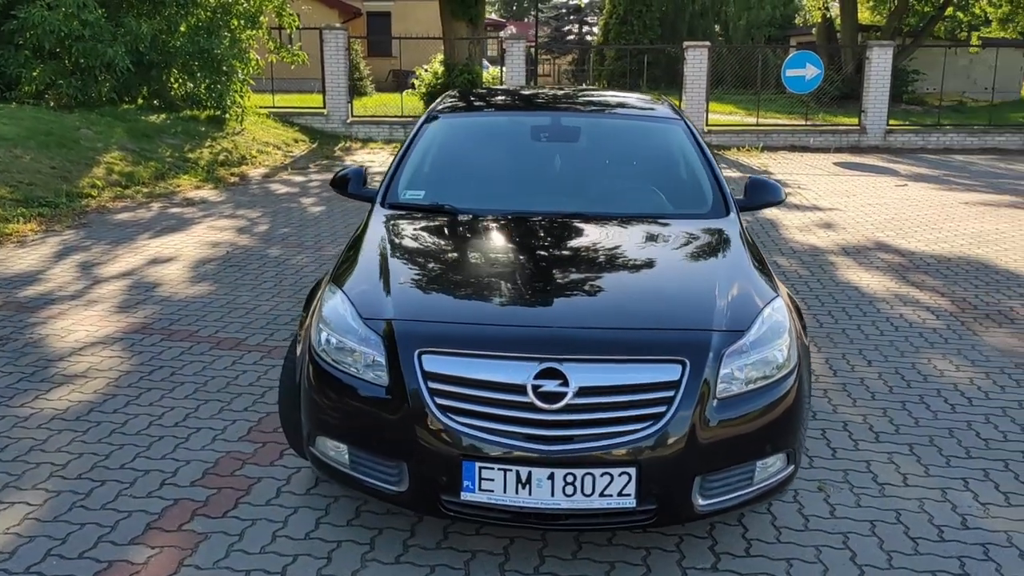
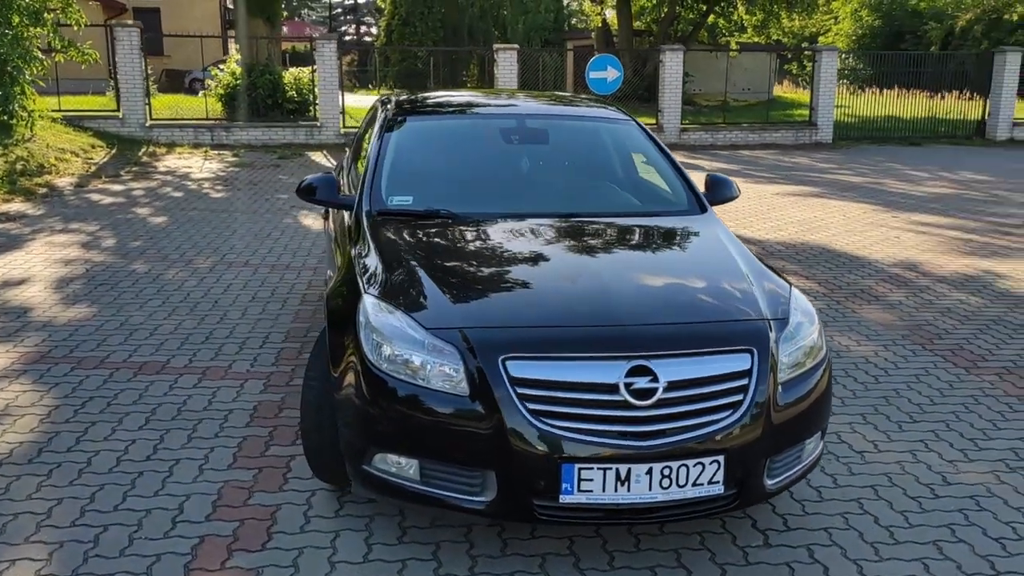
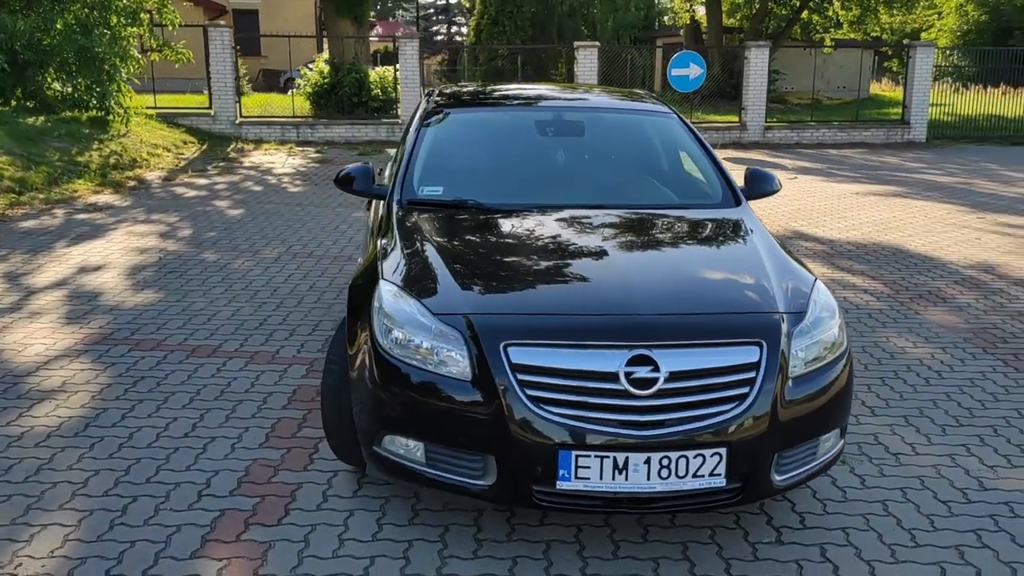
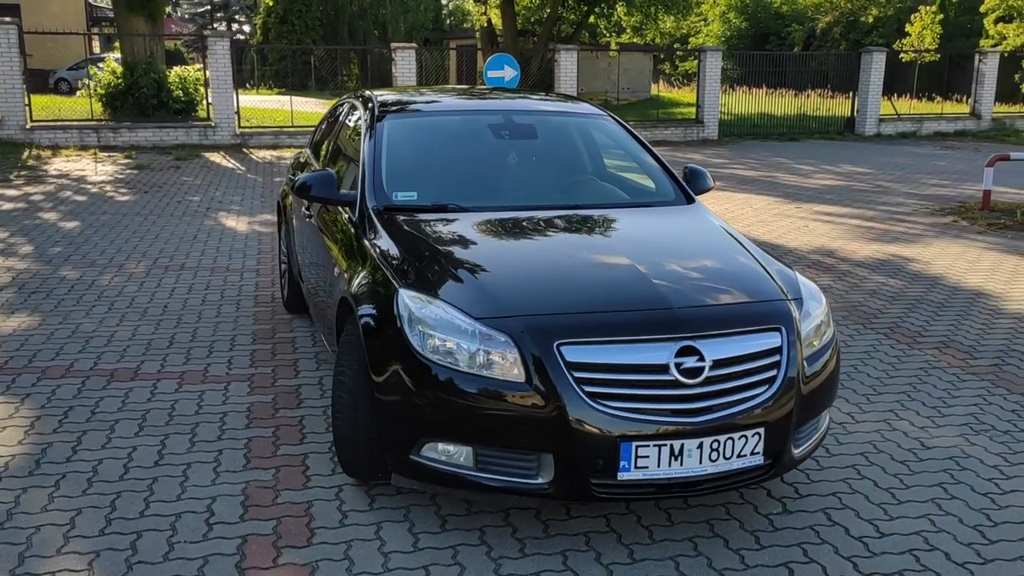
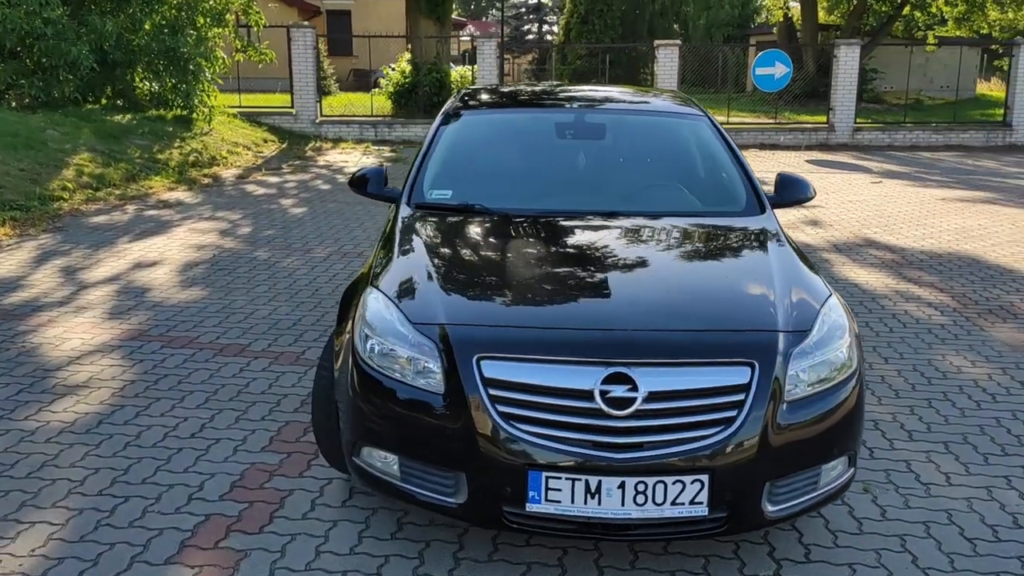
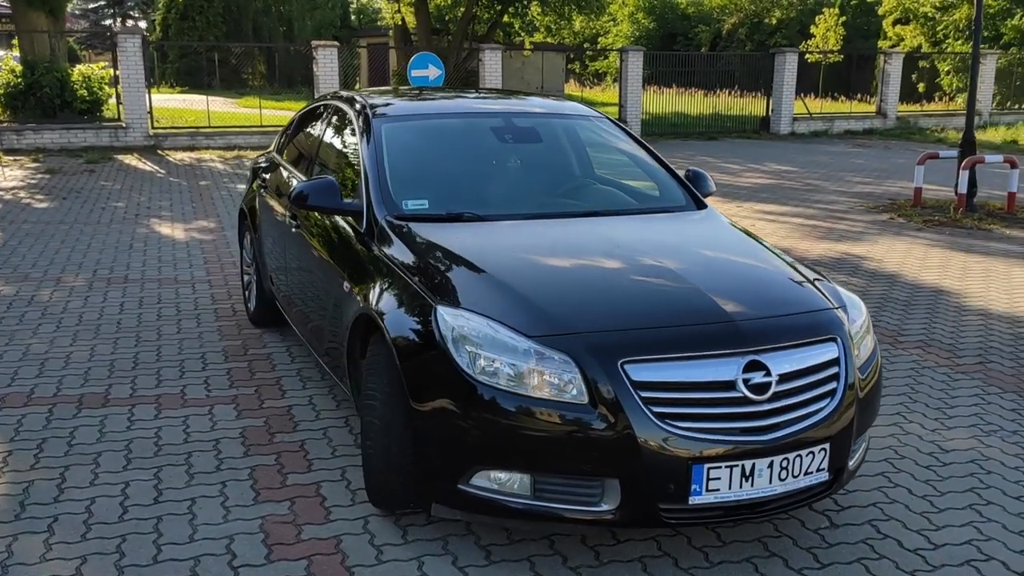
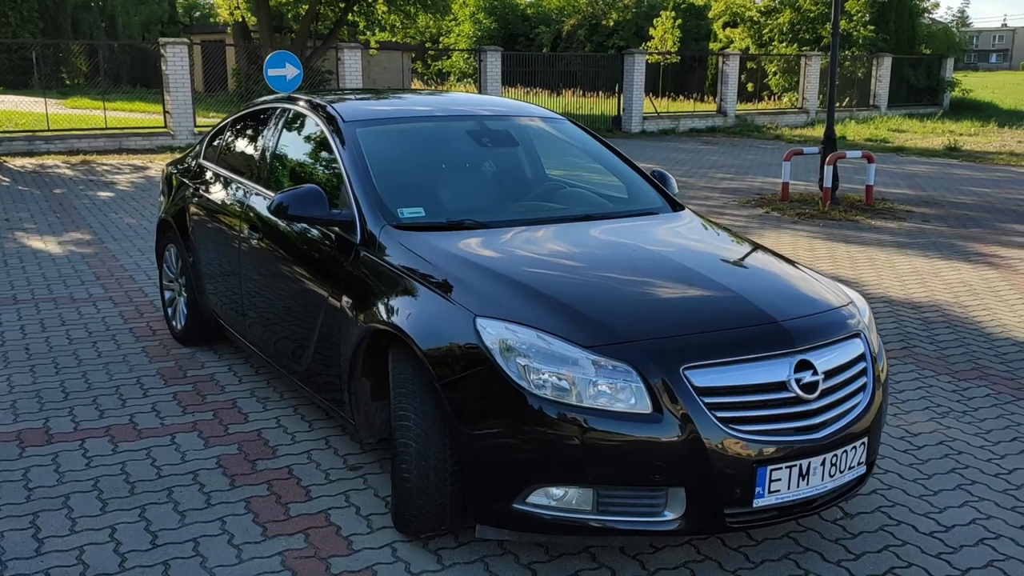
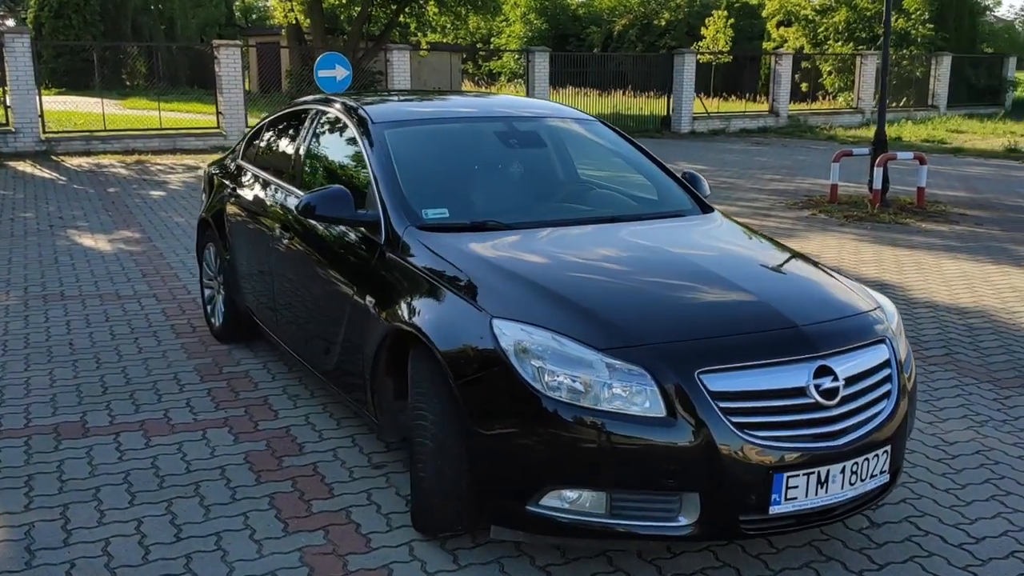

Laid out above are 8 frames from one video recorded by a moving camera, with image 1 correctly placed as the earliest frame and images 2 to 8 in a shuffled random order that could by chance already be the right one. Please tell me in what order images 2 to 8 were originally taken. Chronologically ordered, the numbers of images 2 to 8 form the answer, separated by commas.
5, 3, 2, 4, 6, 8, 7
